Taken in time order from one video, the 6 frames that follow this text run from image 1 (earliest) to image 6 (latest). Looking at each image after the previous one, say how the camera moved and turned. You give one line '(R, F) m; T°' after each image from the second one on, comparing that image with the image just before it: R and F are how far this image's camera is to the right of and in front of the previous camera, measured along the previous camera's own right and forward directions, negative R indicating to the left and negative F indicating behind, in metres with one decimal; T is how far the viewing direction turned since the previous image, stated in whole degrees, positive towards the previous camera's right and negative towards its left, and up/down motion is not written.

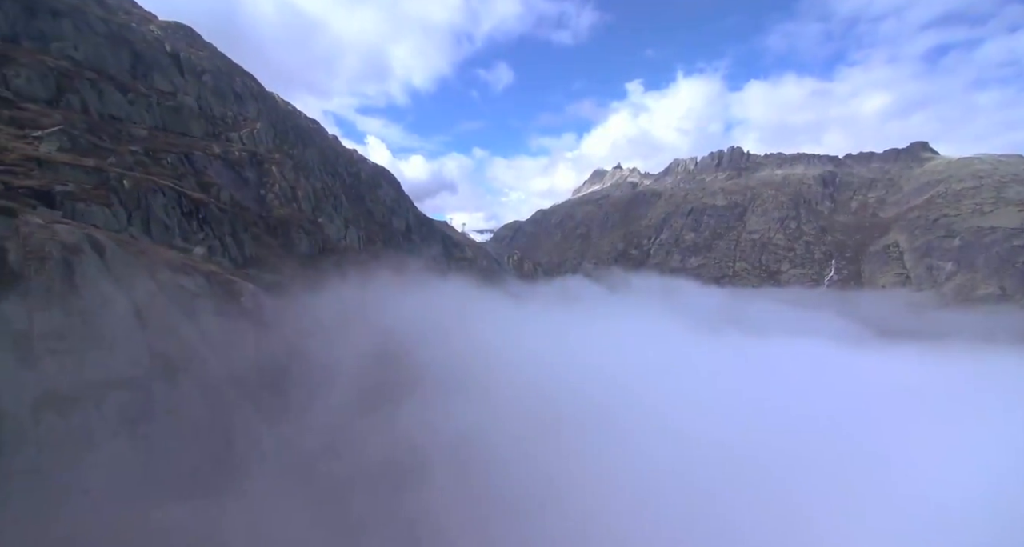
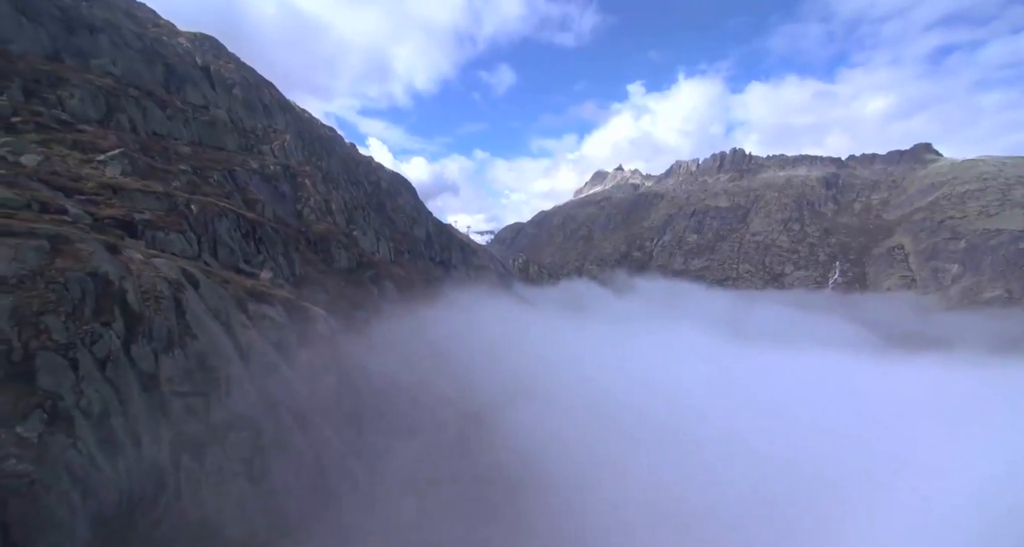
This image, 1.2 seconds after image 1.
(-6.2, -0.7) m; 0°
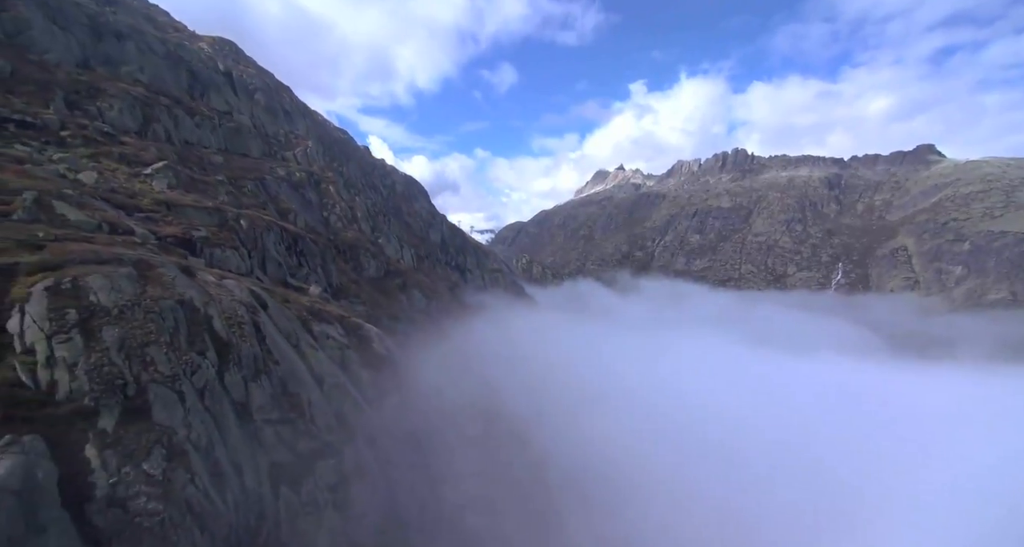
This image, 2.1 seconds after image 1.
(-4.8, -0.4) m; 0°
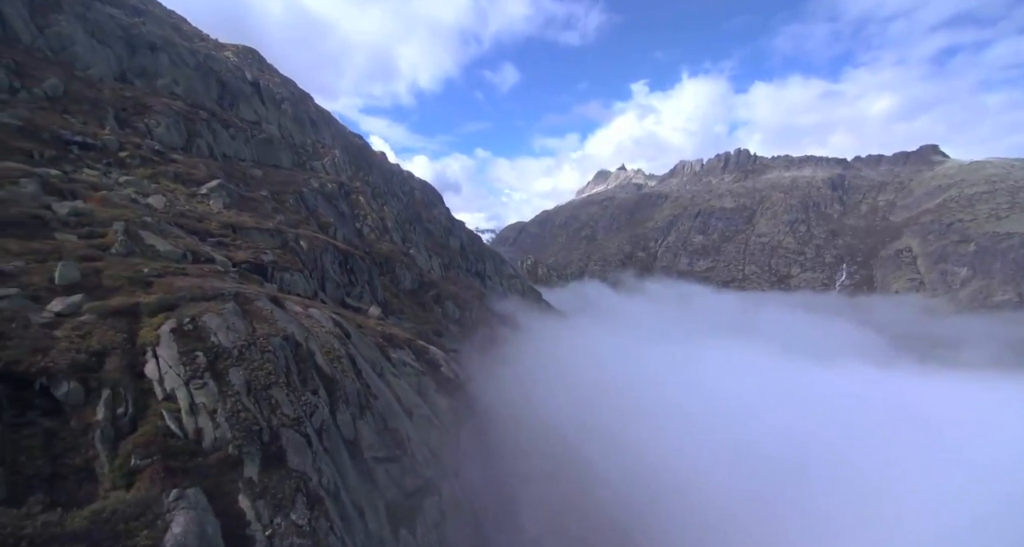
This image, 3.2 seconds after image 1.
(-6.0, -0.4) m; 0°
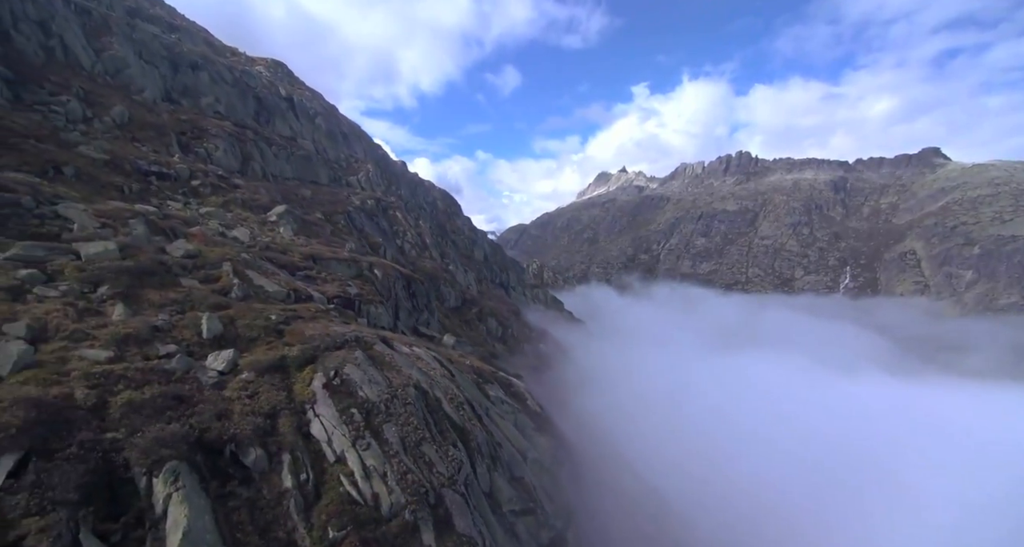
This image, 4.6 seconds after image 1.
(-7.7, -0.4) m; 0°
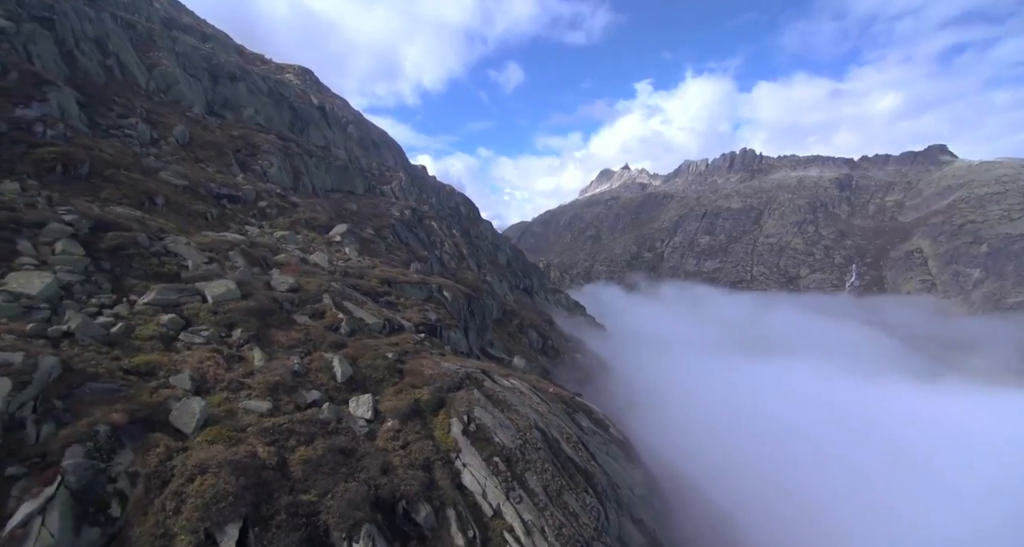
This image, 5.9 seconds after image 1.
(-7.1, -0.3) m; 0°
